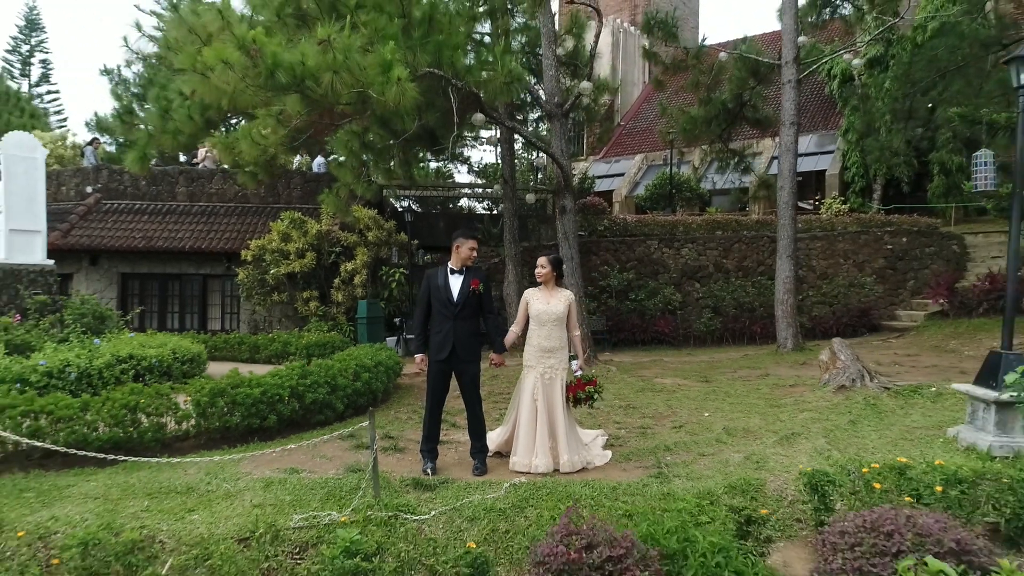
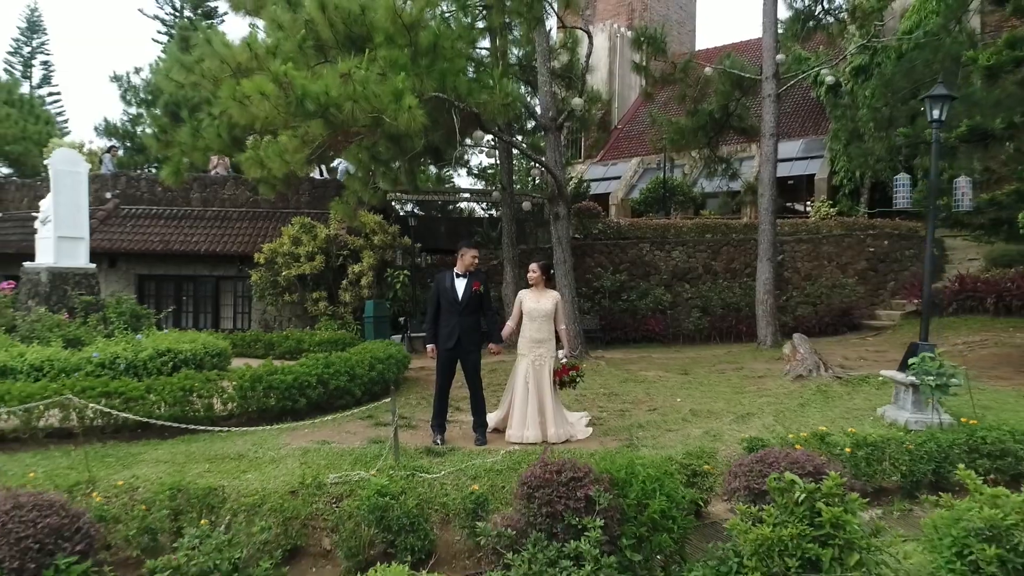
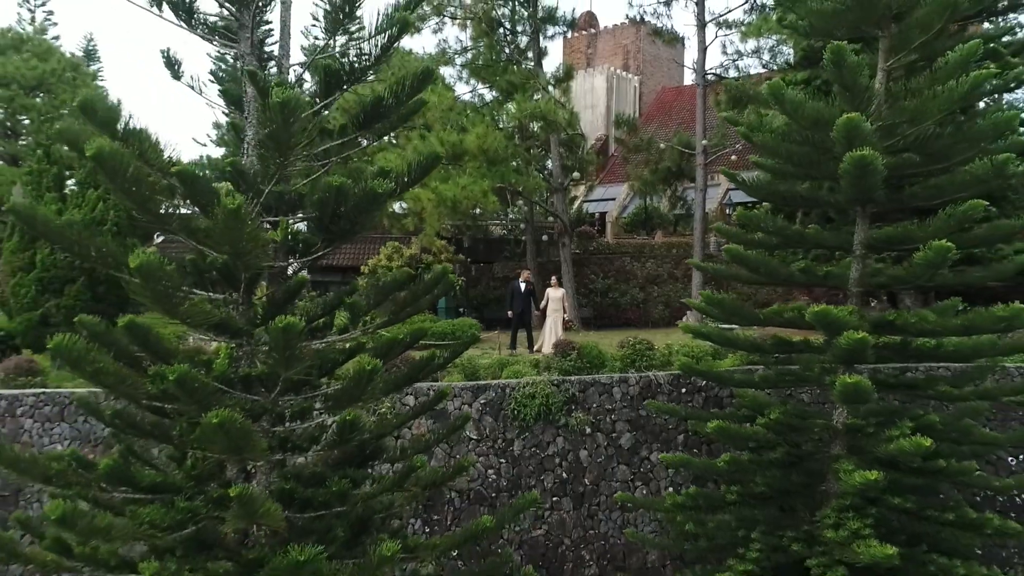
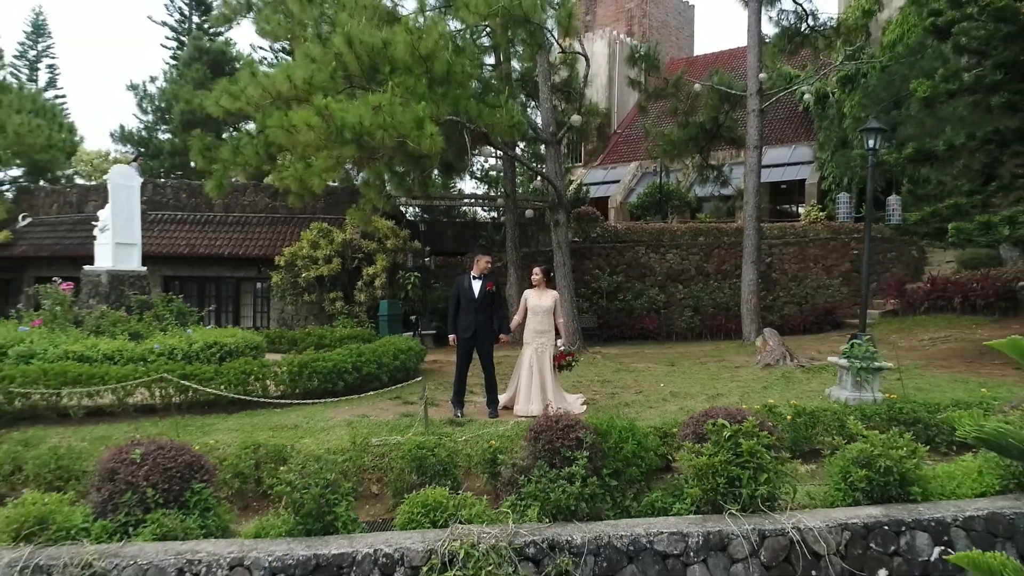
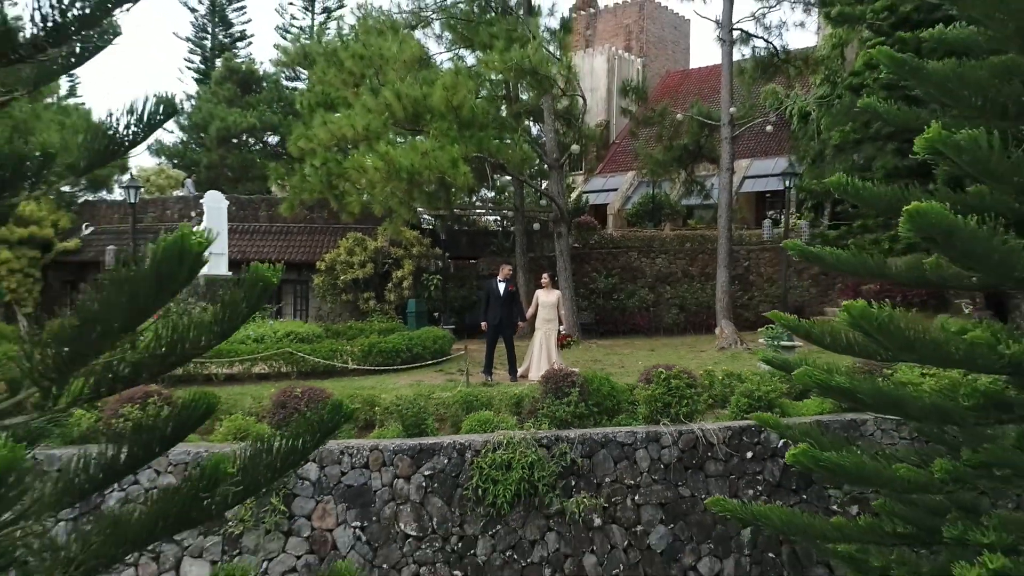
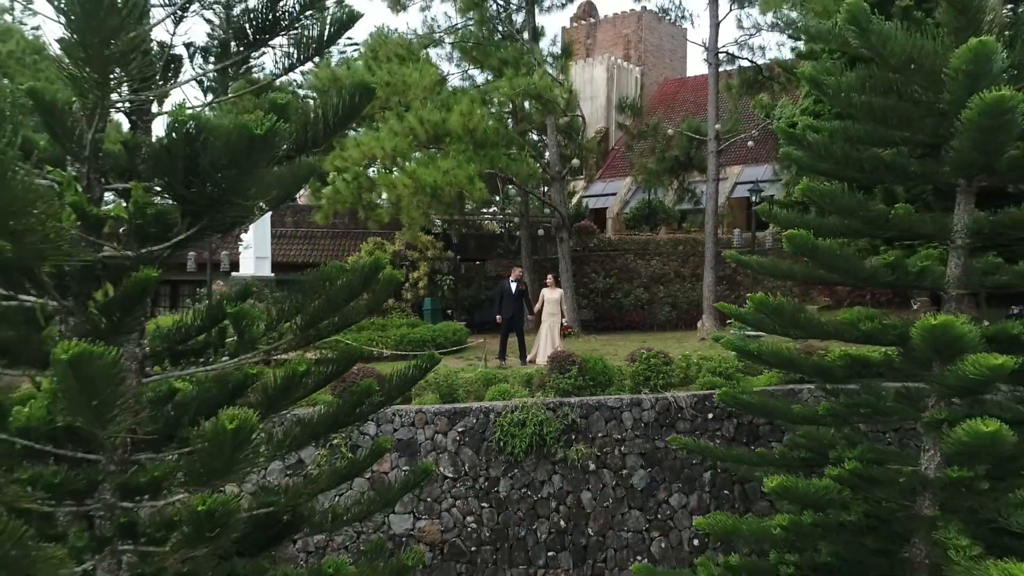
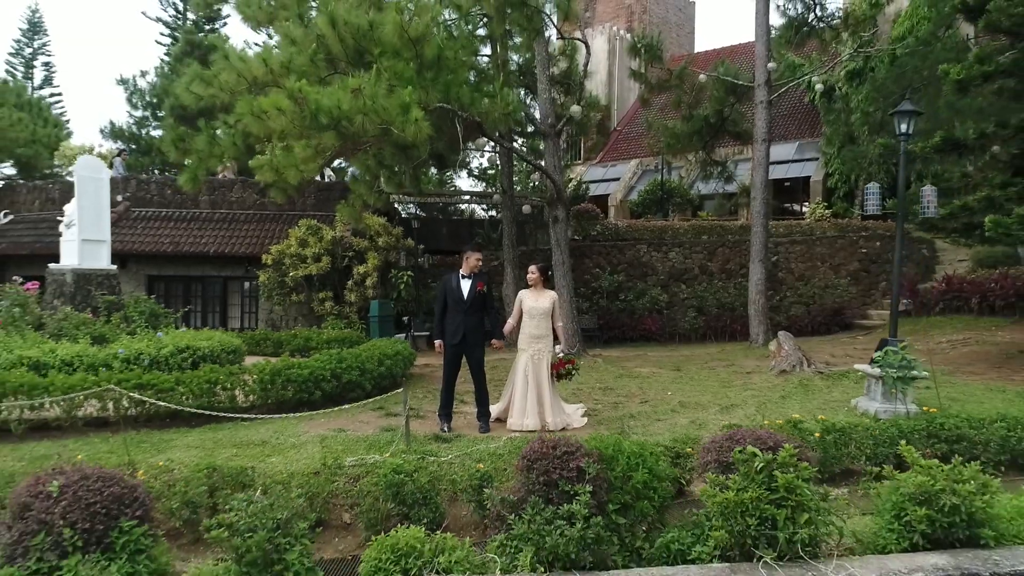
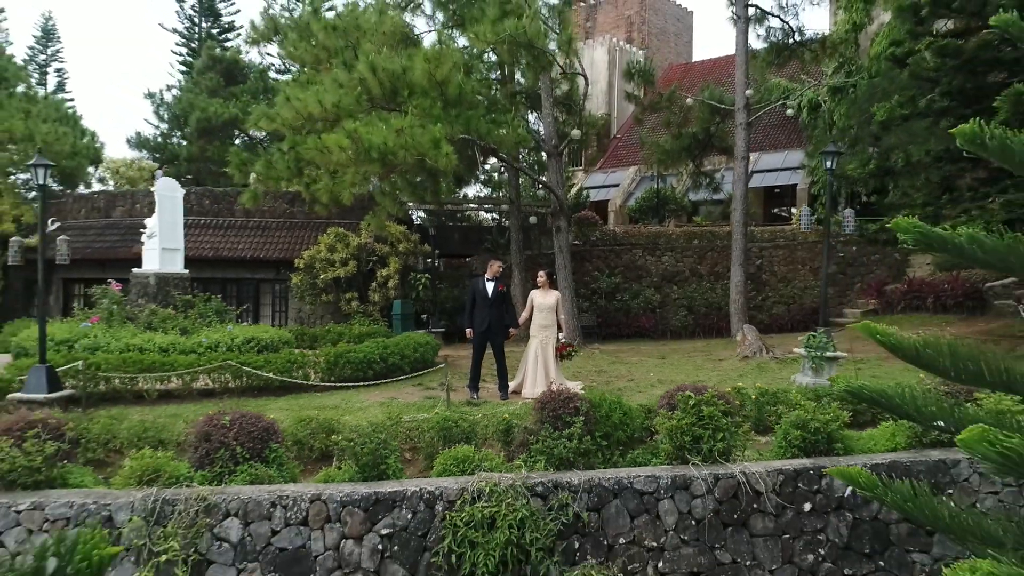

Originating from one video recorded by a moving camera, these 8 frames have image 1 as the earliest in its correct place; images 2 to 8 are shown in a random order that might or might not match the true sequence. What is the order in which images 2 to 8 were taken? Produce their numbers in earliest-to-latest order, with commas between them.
2, 7, 4, 8, 5, 6, 3
